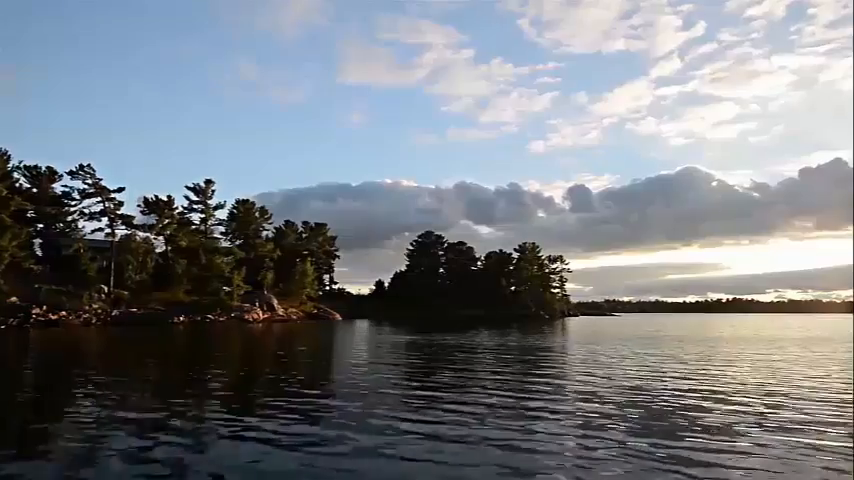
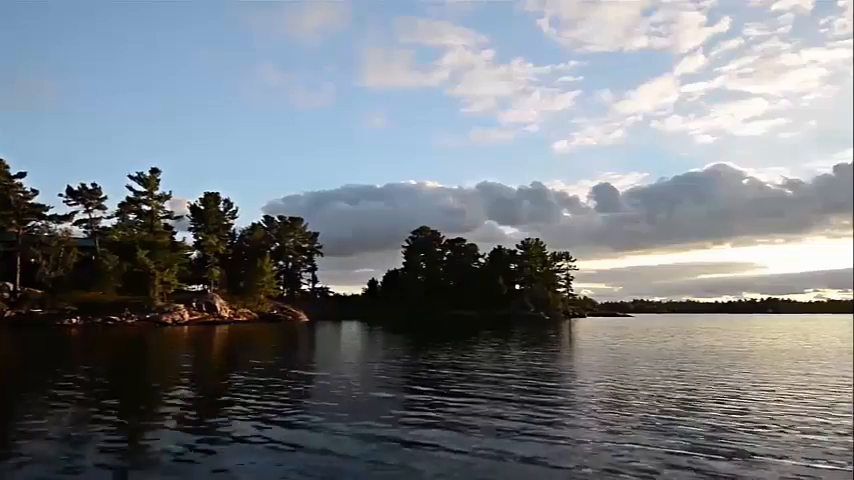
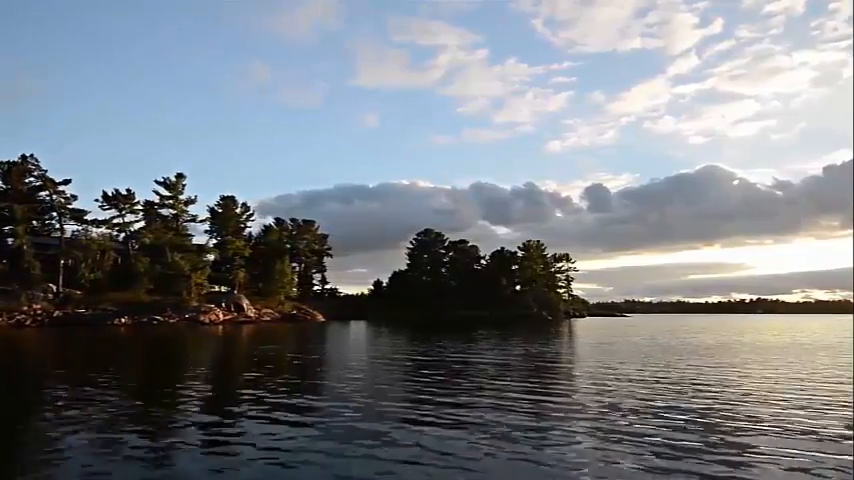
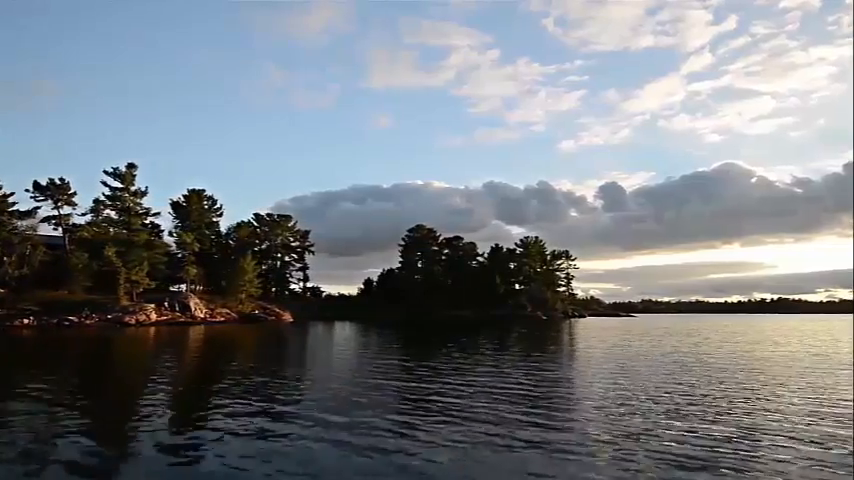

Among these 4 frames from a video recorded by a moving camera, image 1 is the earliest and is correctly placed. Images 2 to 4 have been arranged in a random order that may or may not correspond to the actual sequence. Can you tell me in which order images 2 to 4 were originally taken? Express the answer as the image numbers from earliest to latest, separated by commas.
3, 2, 4
